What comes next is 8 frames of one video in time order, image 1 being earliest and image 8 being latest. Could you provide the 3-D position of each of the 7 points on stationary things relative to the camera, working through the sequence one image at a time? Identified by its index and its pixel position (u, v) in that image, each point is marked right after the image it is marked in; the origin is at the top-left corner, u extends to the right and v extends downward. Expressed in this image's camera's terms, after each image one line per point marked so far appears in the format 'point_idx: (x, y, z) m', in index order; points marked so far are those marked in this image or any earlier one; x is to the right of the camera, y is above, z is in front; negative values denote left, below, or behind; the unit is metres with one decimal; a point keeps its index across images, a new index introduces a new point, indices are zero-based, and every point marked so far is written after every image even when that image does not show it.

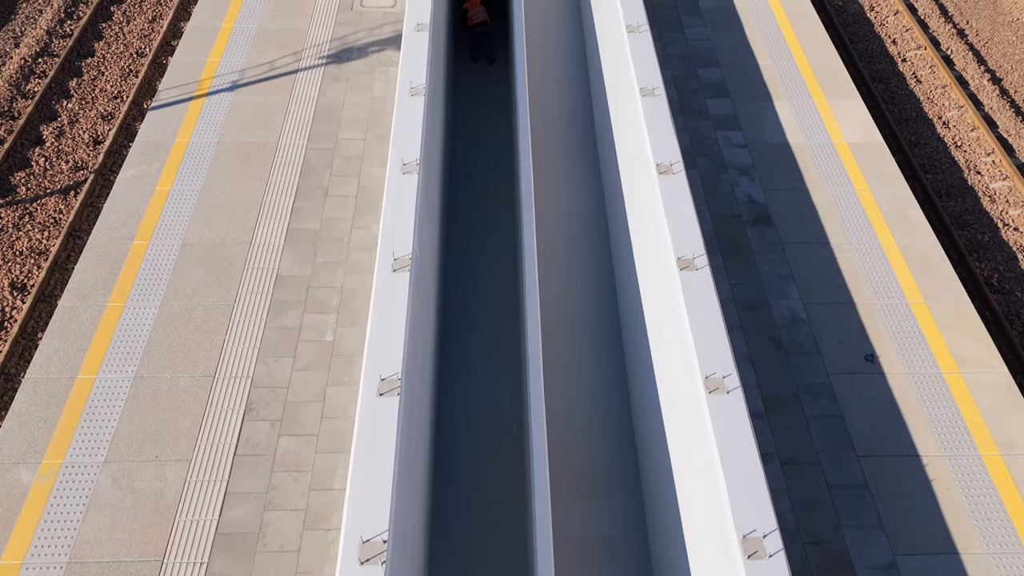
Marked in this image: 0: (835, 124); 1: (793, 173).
0: (+5.0, +2.5, +10.3) m
1: (+4.1, +1.6, +9.6) m
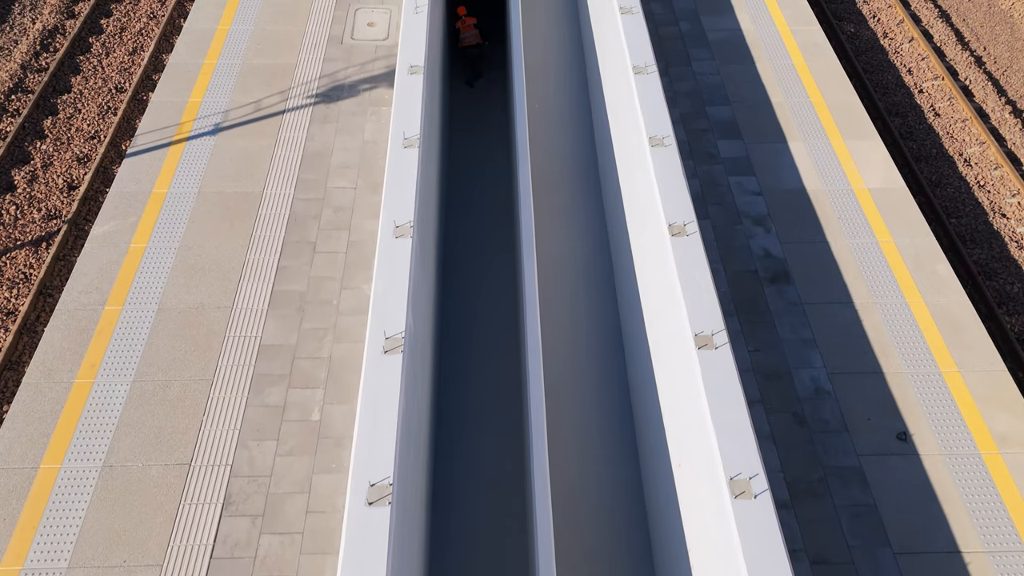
0: (+5.0, +1.7, +9.7) m
1: (+4.1, +0.9, +9.1) m
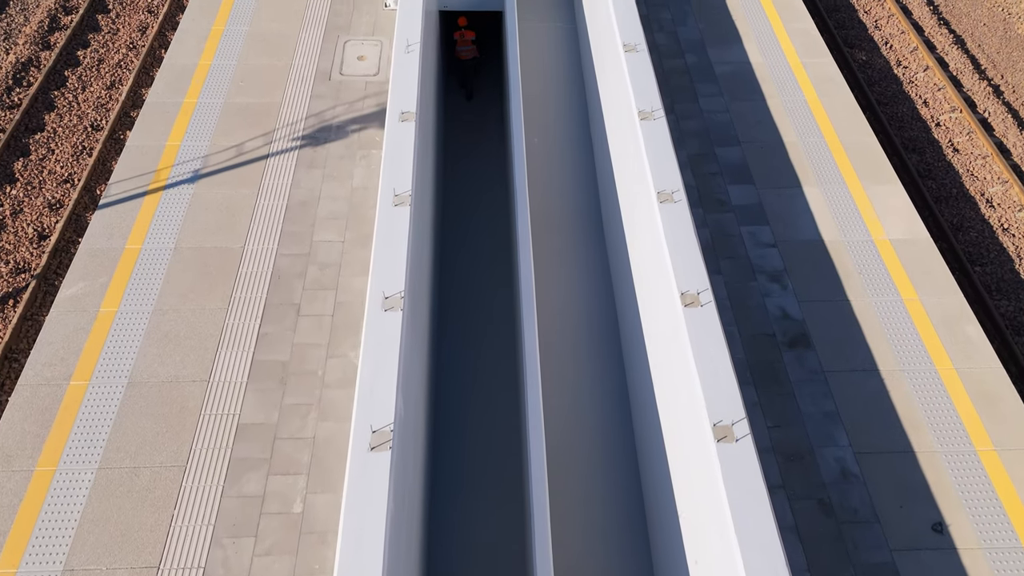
0: (+4.9, +1.0, +9.1) m
1: (+4.1, +0.1, +8.5) m
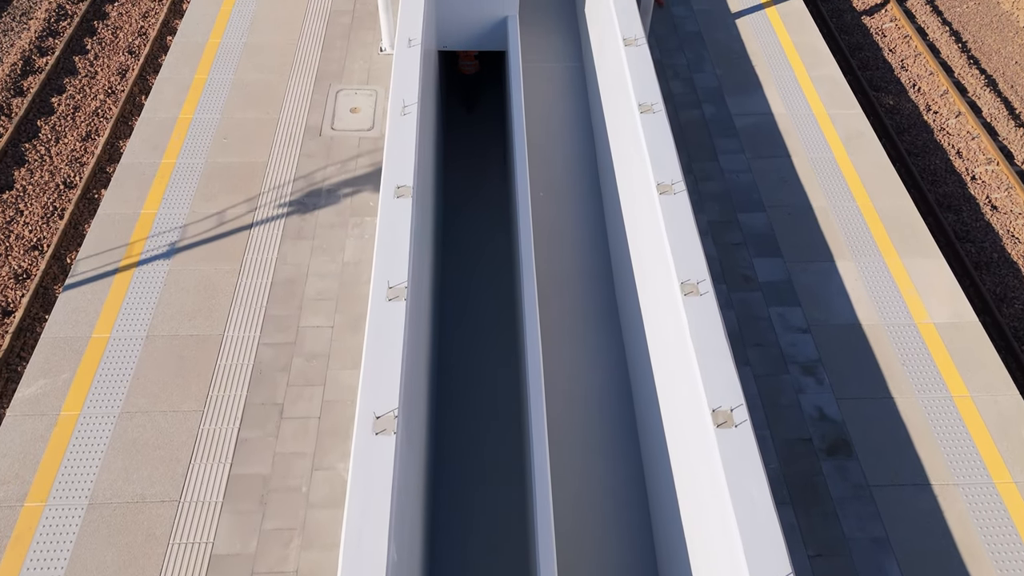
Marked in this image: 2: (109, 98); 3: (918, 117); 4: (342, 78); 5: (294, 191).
0: (+5.0, -0.1, +8.3) m
1: (+4.1, -1.0, +7.7) m
2: (-7.1, +3.4, +11.9) m
3: (+7.2, +3.0, +11.9) m
4: (-2.8, +3.4, +10.9) m
5: (-3.1, +1.4, +9.4) m
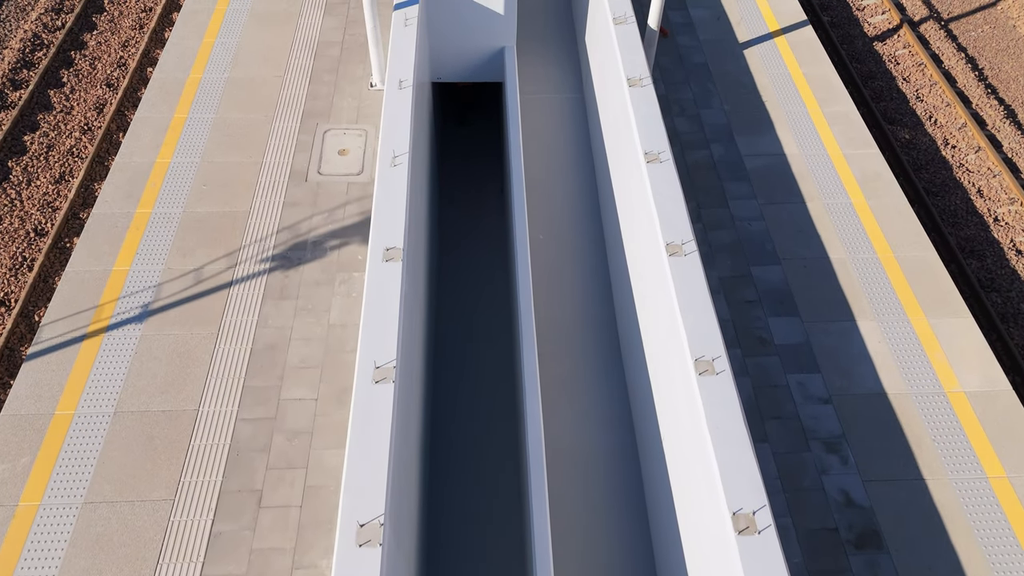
0: (+5.0, -0.8, +7.7) m
1: (+4.1, -1.7, +7.1) m
2: (-7.2, +2.6, +11.3) m
3: (+7.1, +2.3, +11.3) m
4: (-2.8, +2.7, +10.4) m
5: (-3.1, +0.6, +8.8) m
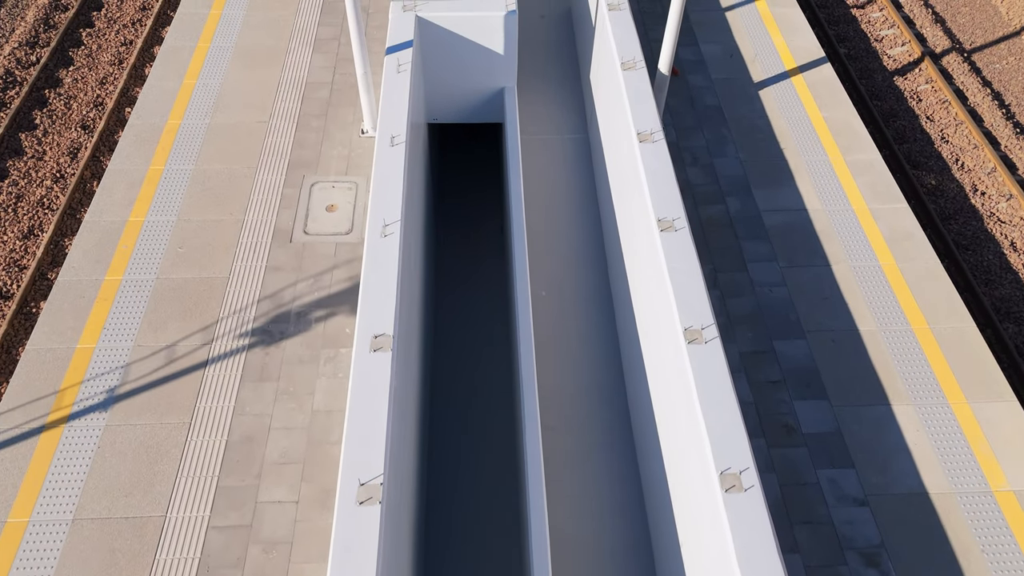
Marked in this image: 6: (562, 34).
0: (+5.0, -1.7, +7.0) m
1: (+4.1, -2.6, +6.4) m
2: (-7.2, +1.6, +10.5) m
3: (+7.2, +1.4, +10.6) m
4: (-2.8, +1.7, +9.6) m
5: (-3.1, -0.3, +8.1) m
6: (+1.0, +5.0, +13.1) m
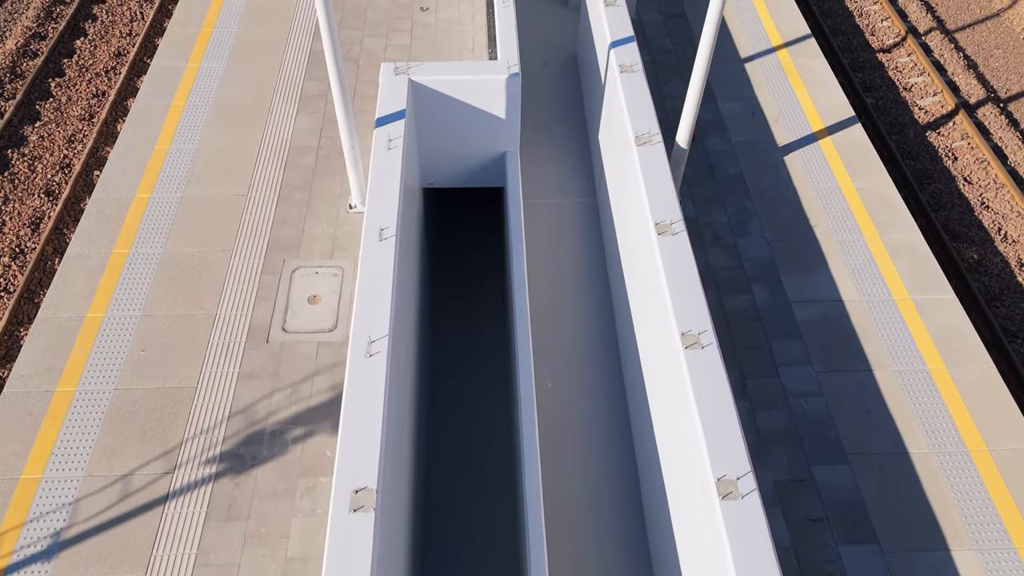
0: (+5.0, -3.0, +6.1) m
1: (+4.2, -3.8, +5.4) m
2: (-7.1, +0.4, +9.6) m
3: (+7.2, +0.1, +9.6) m
4: (-2.8, +0.5, +8.7) m
5: (-3.0, -1.6, +7.1) m
6: (+1.0, +3.7, +12.1) m
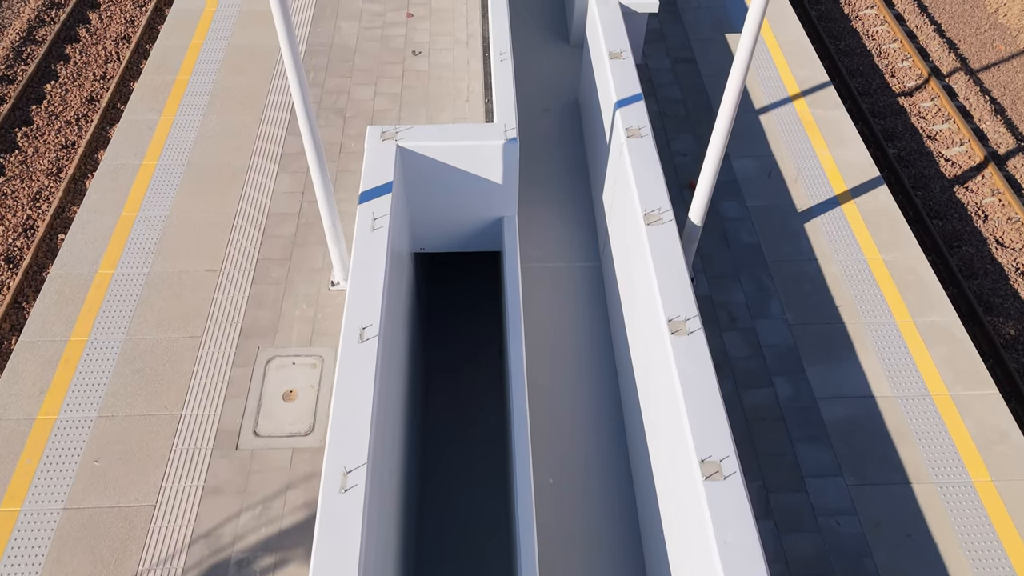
0: (+5.0, -4.0, +5.3) m
1: (+4.1, -4.9, +4.6) m
2: (-7.2, -0.7, +8.8) m
3: (+7.2, -0.9, +8.9) m
4: (-2.8, -0.6, +7.9) m
5: (-3.1, -2.6, +6.3) m
6: (+1.0, +2.7, +11.4) m
